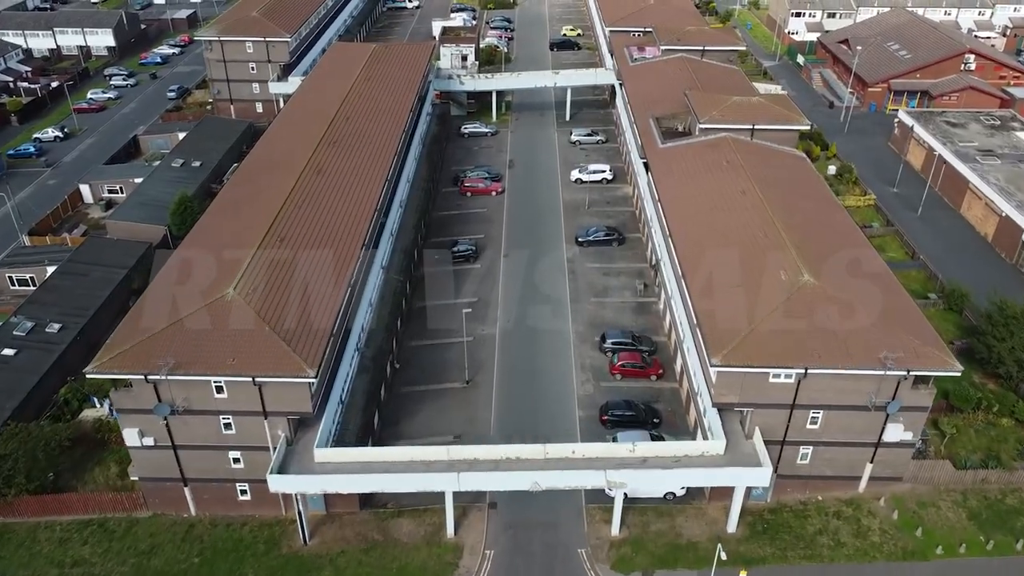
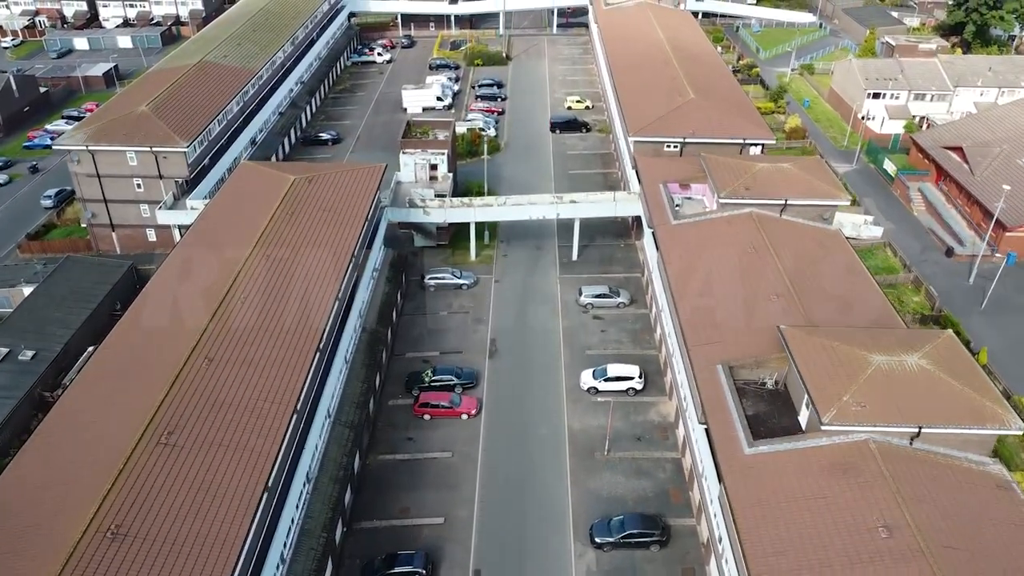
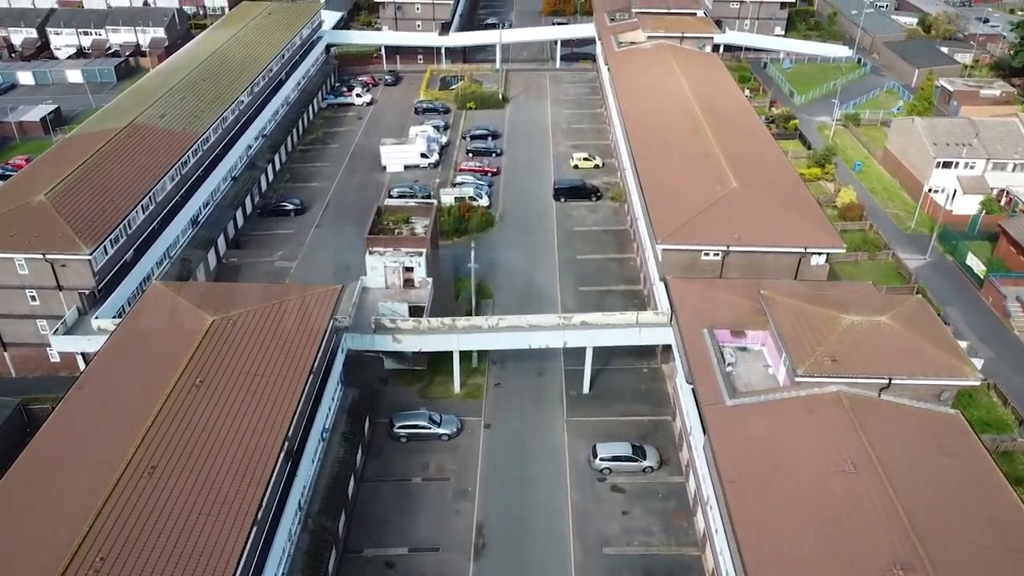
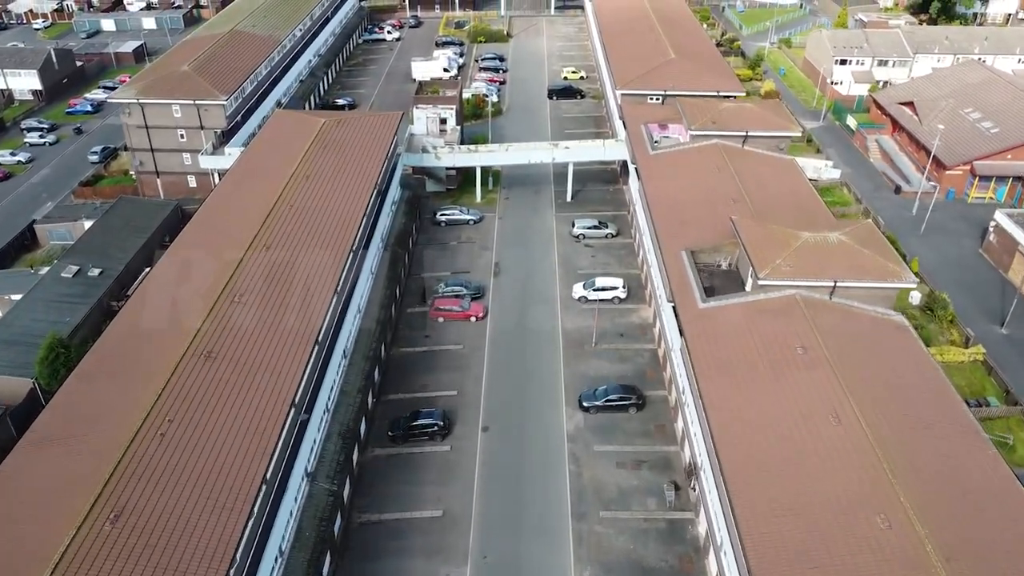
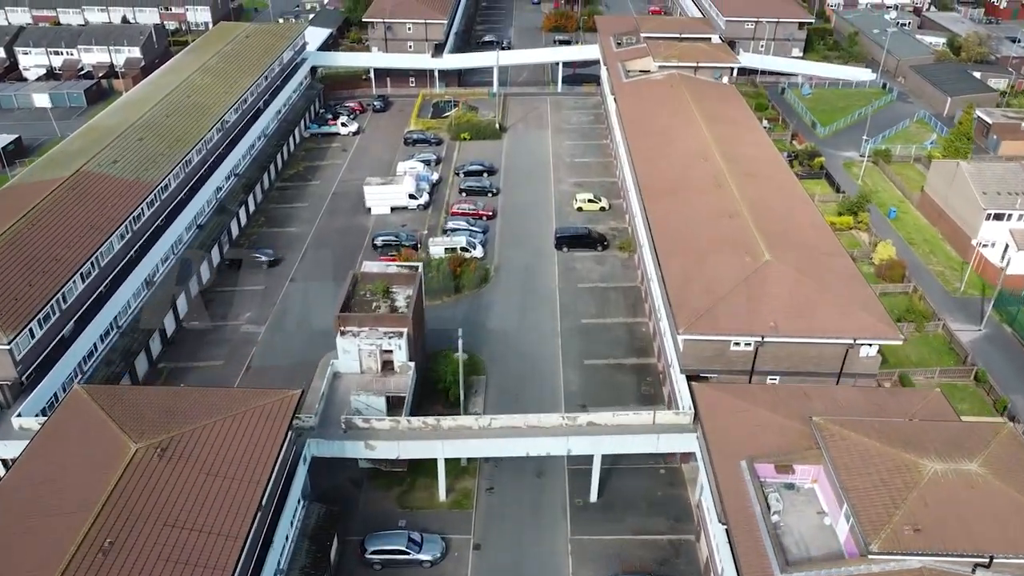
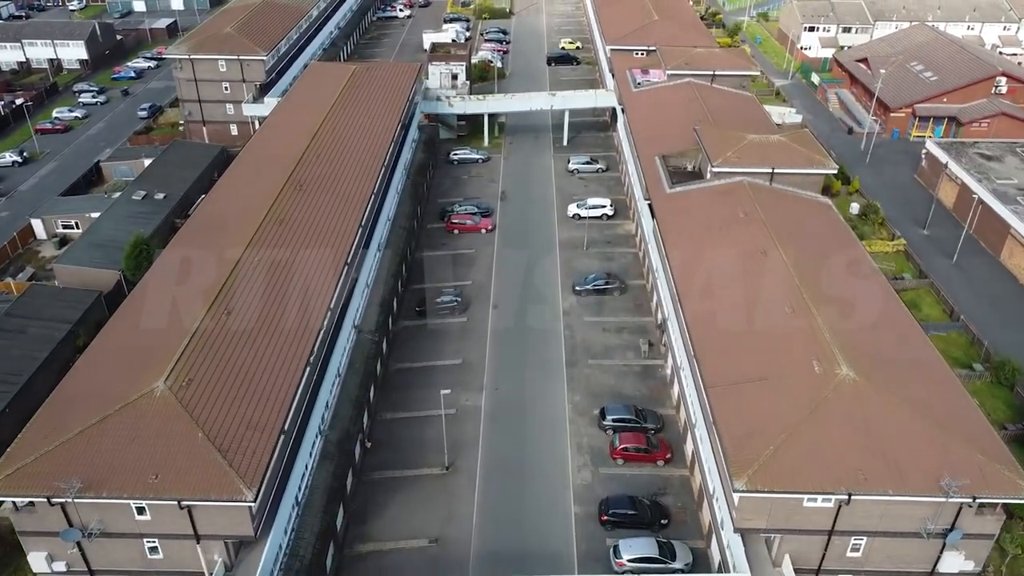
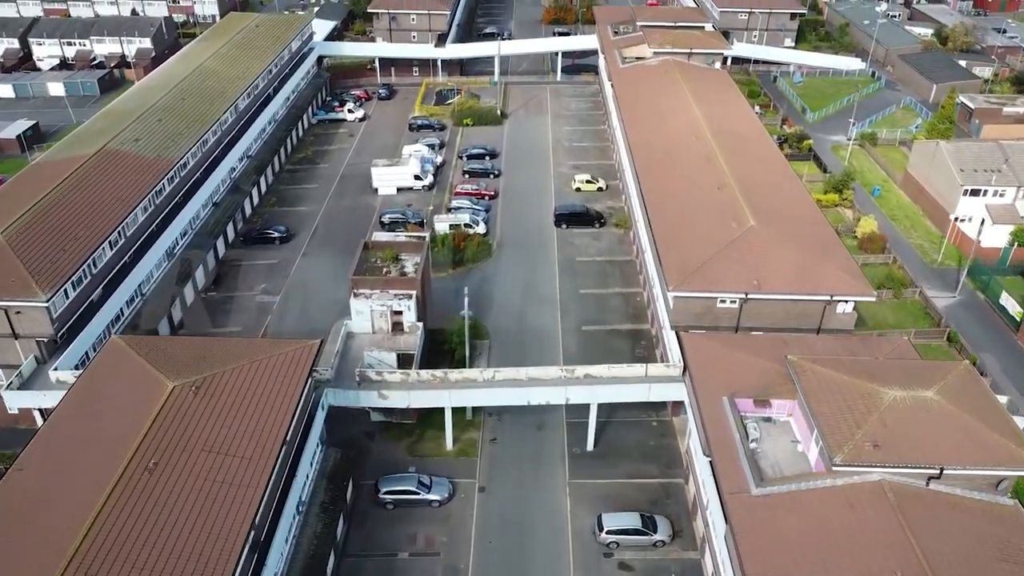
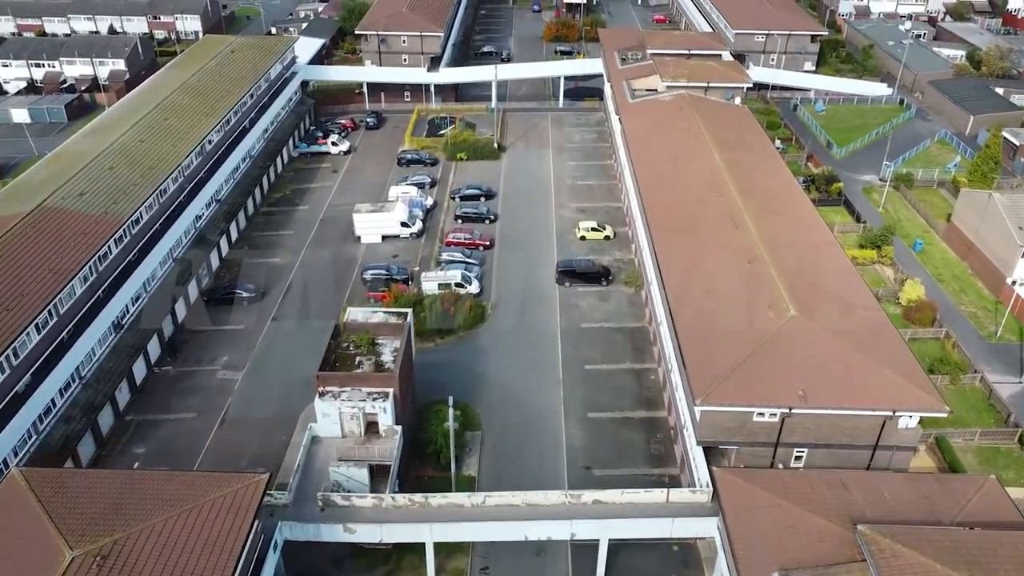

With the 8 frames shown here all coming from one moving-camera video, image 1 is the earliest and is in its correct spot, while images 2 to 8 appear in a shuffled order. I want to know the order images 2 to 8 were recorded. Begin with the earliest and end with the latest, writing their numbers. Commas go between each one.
6, 4, 2, 3, 7, 5, 8
